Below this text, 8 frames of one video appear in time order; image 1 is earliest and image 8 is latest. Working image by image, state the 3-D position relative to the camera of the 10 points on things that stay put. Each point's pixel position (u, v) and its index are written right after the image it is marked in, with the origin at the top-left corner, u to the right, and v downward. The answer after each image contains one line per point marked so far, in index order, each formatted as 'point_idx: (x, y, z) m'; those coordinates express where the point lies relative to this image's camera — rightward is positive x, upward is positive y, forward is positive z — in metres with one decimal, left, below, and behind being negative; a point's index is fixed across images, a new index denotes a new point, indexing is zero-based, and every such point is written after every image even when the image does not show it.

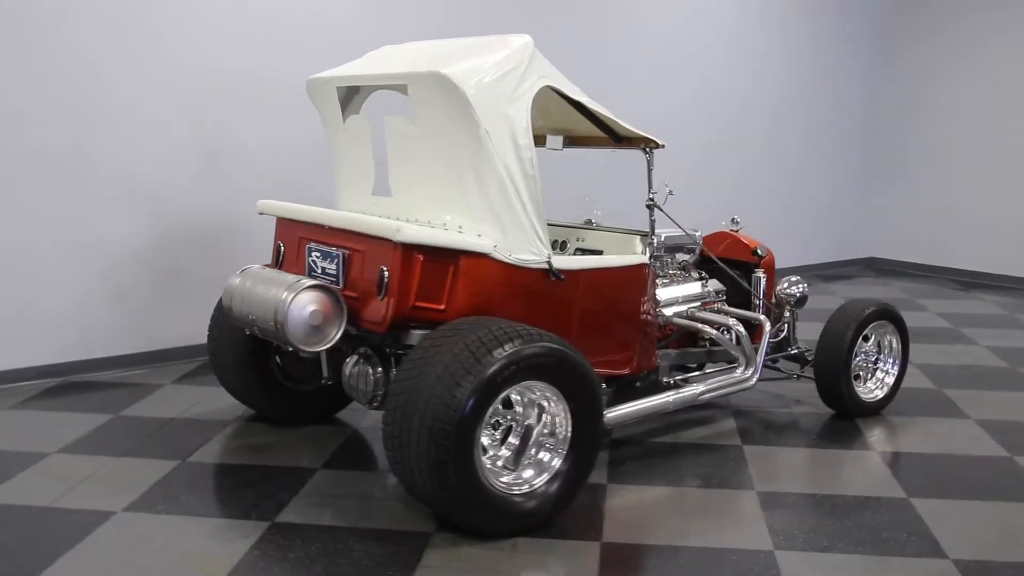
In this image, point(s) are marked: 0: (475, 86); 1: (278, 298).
0: (-0.1, +0.6, +2.8) m
1: (-0.7, 0.0, +2.8) m
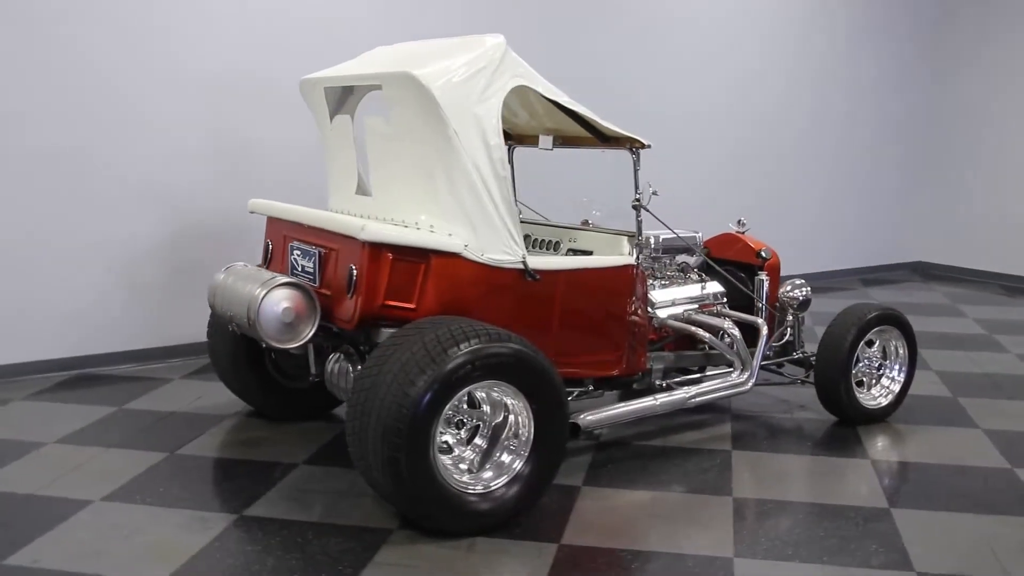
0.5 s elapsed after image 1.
0: (-0.2, +0.6, +2.8) m
1: (-0.8, 0.0, +2.9) m
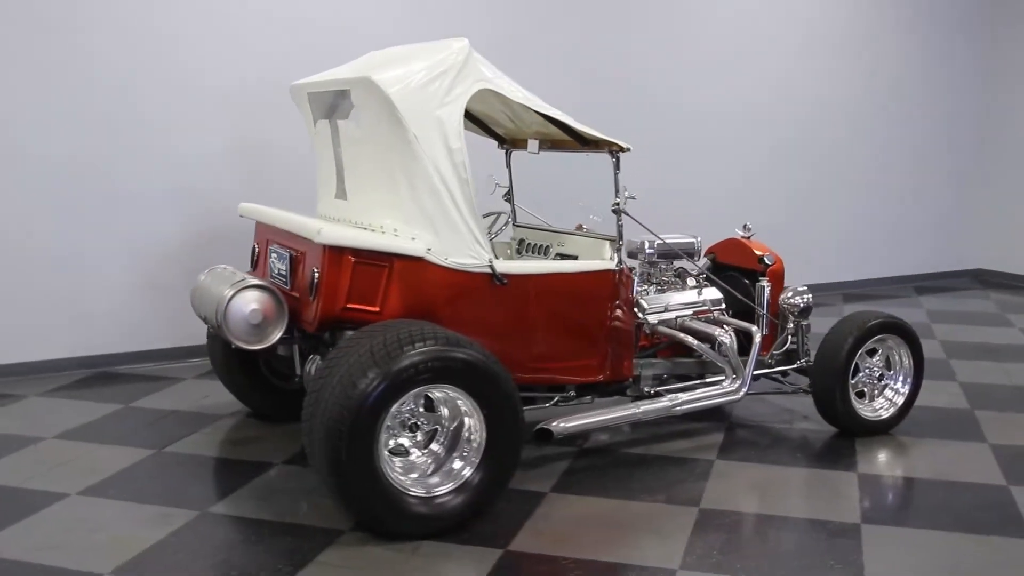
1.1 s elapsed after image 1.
0: (-0.4, +0.6, +2.8) m
1: (-0.9, 0.0, +3.0) m
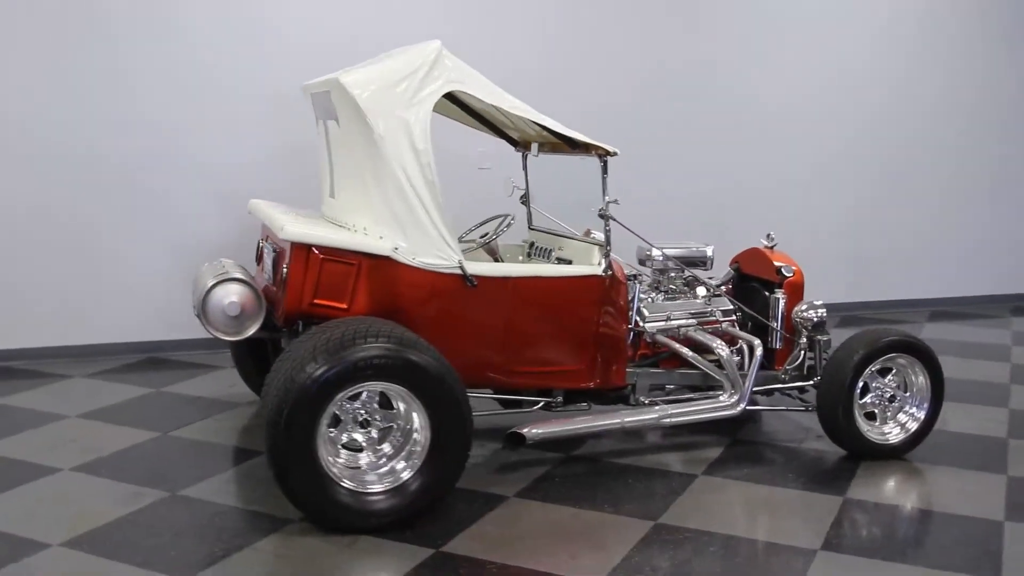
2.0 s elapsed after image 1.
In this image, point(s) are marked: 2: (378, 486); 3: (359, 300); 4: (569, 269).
0: (-0.5, +0.6, +2.8) m
1: (-1.0, 0.0, +3.1) m
2: (-0.4, -0.6, +2.7) m
3: (-0.5, 0.0, +3.0) m
4: (+0.2, +0.1, +3.2) m
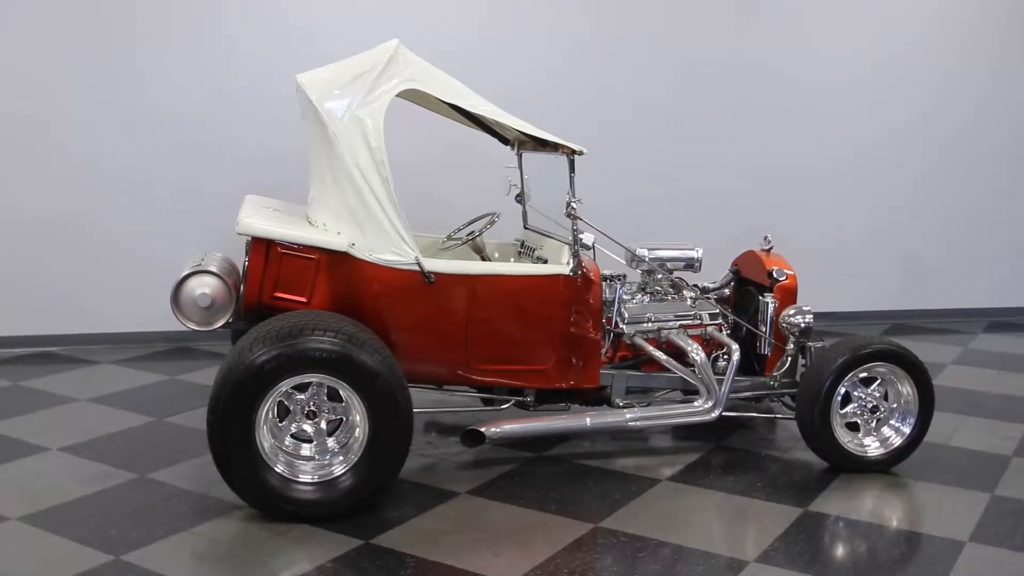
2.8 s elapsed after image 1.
0: (-0.6, +0.6, +2.9) m
1: (-1.2, 0.0, +3.2) m
2: (-0.6, -0.6, +2.7) m
3: (-0.6, 0.0, +3.0) m
4: (+0.1, +0.1, +3.2) m
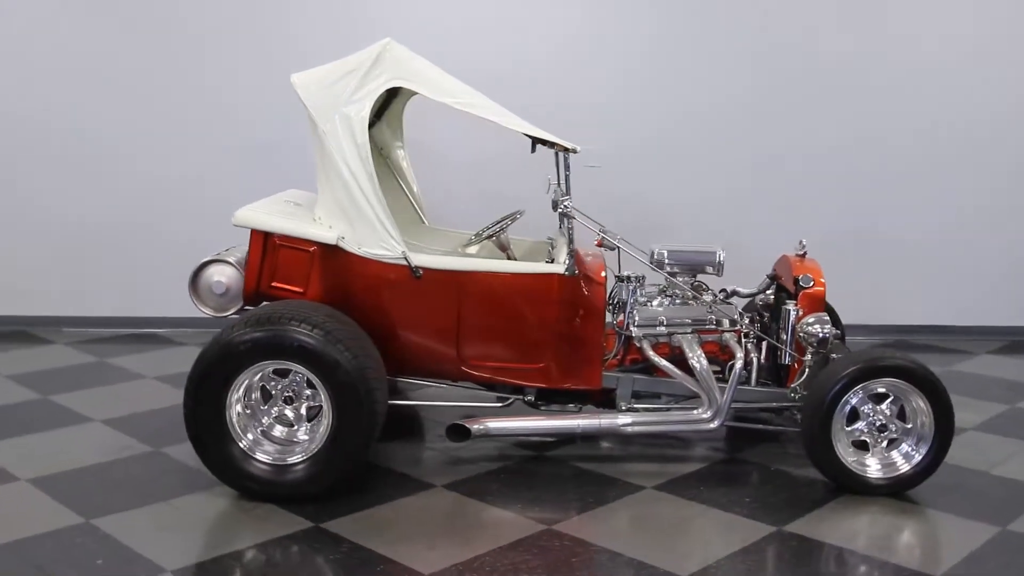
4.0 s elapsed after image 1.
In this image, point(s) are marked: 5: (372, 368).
0: (-0.7, +0.7, +3.0) m
1: (-1.2, +0.1, +3.4) m
2: (-0.7, -0.5, +2.8) m
3: (-0.7, 0.0, +3.2) m
4: (0.0, +0.1, +3.2) m
5: (-0.4, -0.3, +2.8) m
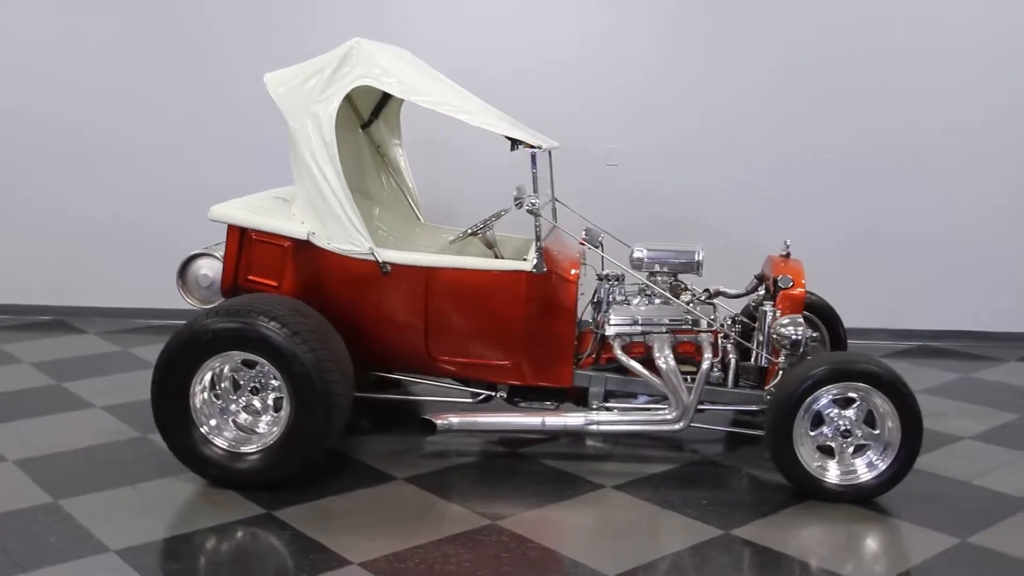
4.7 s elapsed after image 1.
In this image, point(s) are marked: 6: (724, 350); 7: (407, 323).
0: (-0.8, +0.7, +3.1) m
1: (-1.2, +0.1, +3.5) m
2: (-0.9, -0.5, +2.9) m
3: (-0.8, 0.0, +3.2) m
4: (-0.1, +0.1, +3.2) m
5: (-0.6, -0.3, +2.9) m
6: (+0.8, -0.2, +3.4) m
7: (-0.4, -0.1, +3.3) m
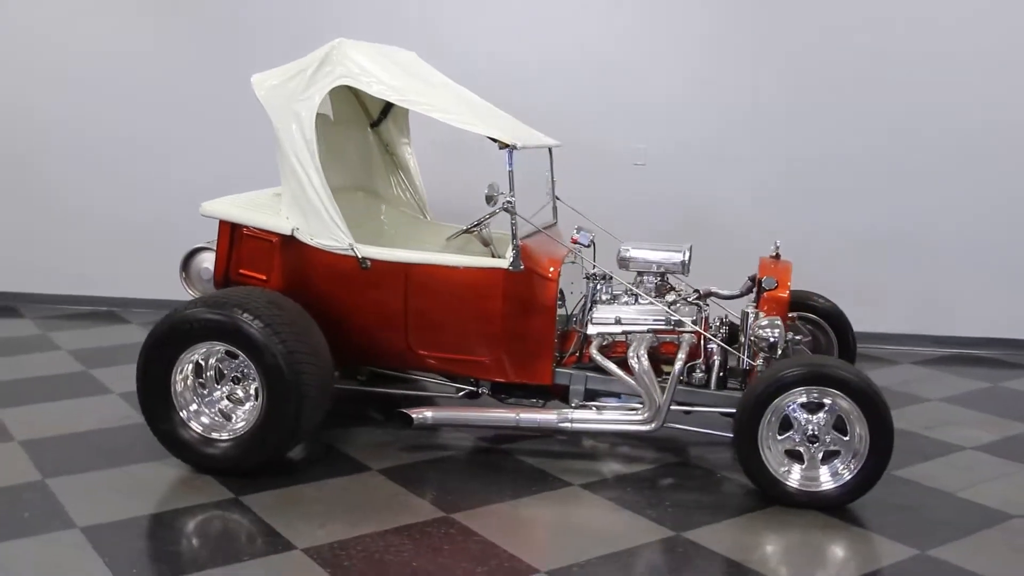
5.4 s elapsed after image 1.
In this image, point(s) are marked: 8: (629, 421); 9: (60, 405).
0: (-0.9, +0.7, +3.2) m
1: (-1.3, +0.1, +3.7) m
2: (-1.0, -0.5, +3.0) m
3: (-0.9, 0.0, +3.4) m
4: (-0.1, +0.1, +3.3) m
5: (-0.7, -0.2, +3.0) m
6: (+0.7, -0.2, +3.4) m
7: (-0.5, -0.1, +3.3) m
8: (+0.4, -0.5, +3.2) m
9: (-1.9, -0.5, +3.8) m
